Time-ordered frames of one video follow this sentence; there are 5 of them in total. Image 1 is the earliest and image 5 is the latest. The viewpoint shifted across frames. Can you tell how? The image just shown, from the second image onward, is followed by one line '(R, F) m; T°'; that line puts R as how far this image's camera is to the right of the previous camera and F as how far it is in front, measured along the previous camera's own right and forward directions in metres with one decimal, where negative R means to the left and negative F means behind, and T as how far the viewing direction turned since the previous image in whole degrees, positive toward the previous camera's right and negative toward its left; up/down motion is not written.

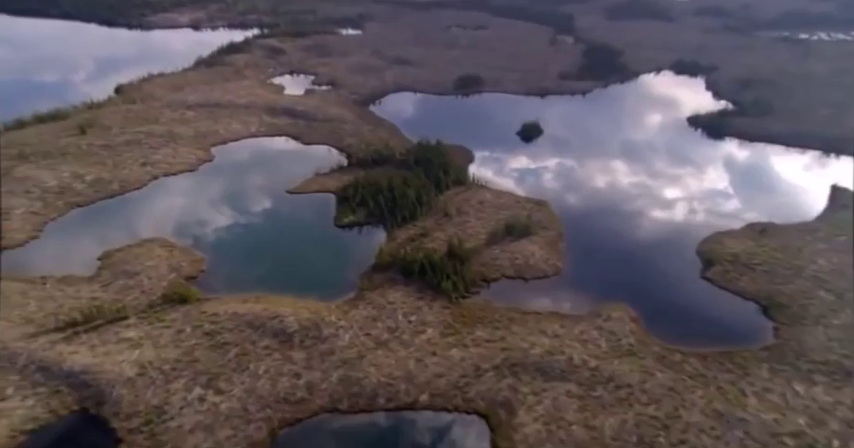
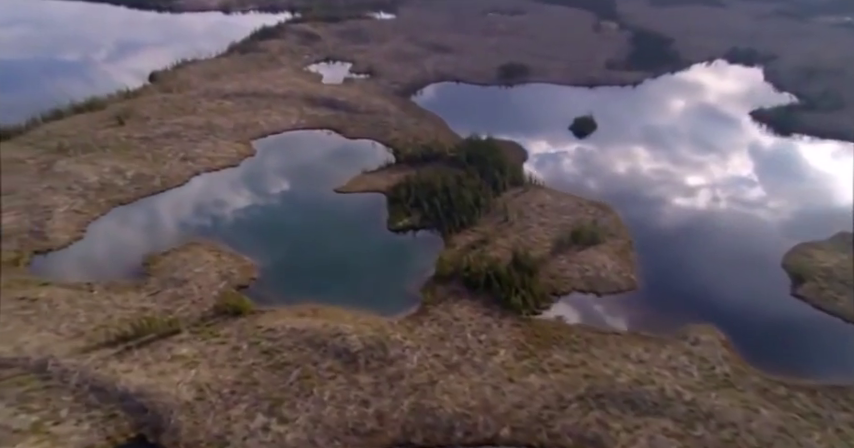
(-1.4, +1.3) m; -2°
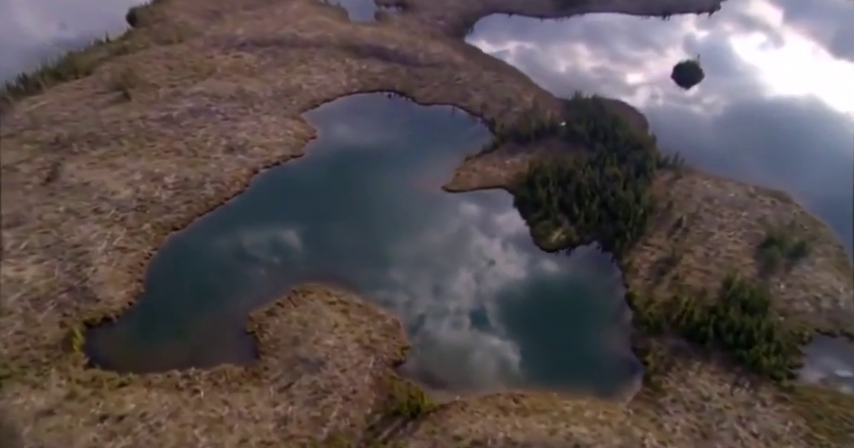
(-5.9, +5.6) m; +6°
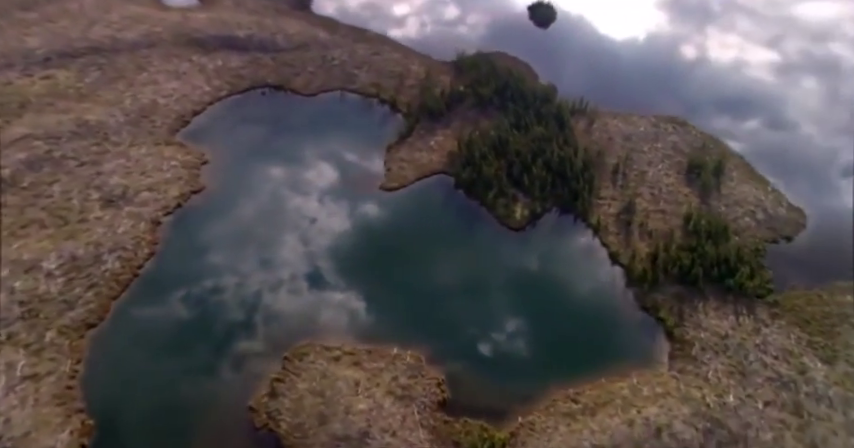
(-3.8, +2.3) m; +18°
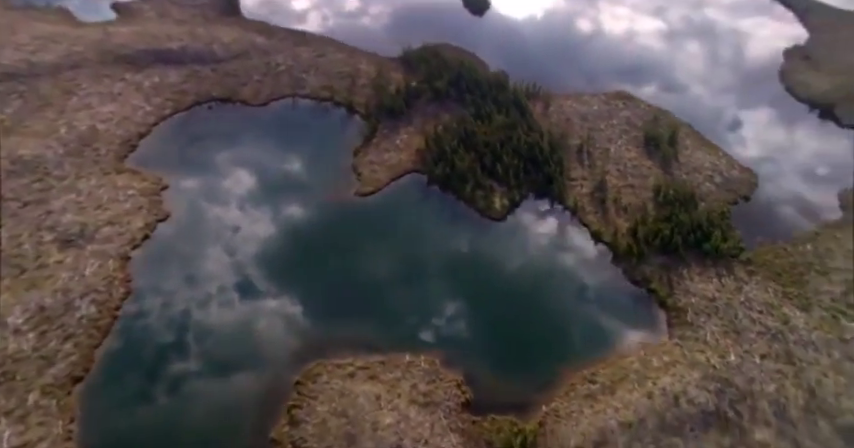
(-1.6, +0.3) m; +7°
